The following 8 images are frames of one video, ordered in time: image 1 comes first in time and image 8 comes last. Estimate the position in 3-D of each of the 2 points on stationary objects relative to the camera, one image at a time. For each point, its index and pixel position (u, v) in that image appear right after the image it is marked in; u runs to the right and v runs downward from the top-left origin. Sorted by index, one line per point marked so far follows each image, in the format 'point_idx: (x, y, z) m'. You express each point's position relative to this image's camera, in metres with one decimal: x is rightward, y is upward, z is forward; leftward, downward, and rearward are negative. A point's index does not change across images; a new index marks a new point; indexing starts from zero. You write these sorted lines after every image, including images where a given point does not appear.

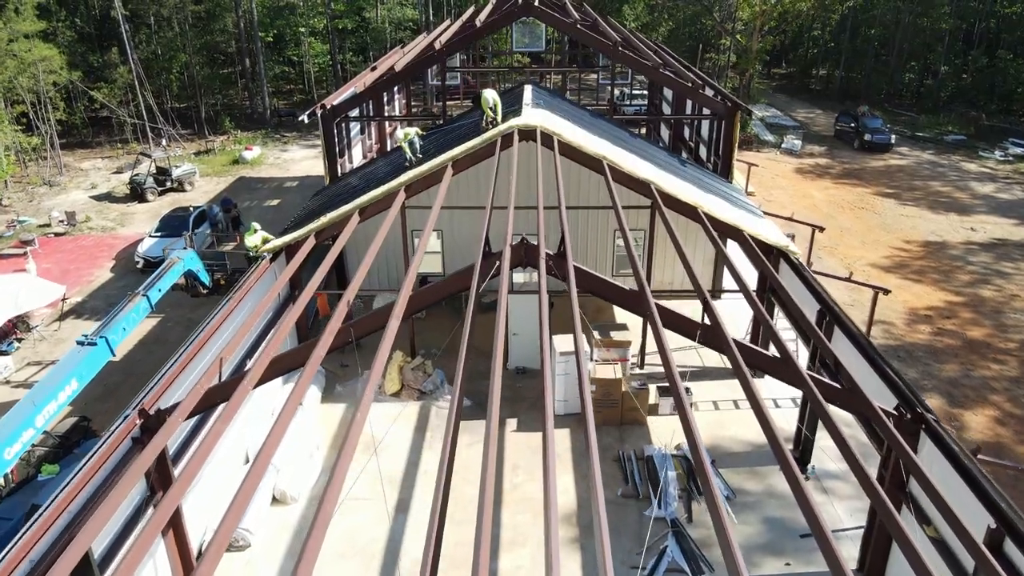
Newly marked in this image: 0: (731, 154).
0: (+5.8, +3.5, +13.2) m
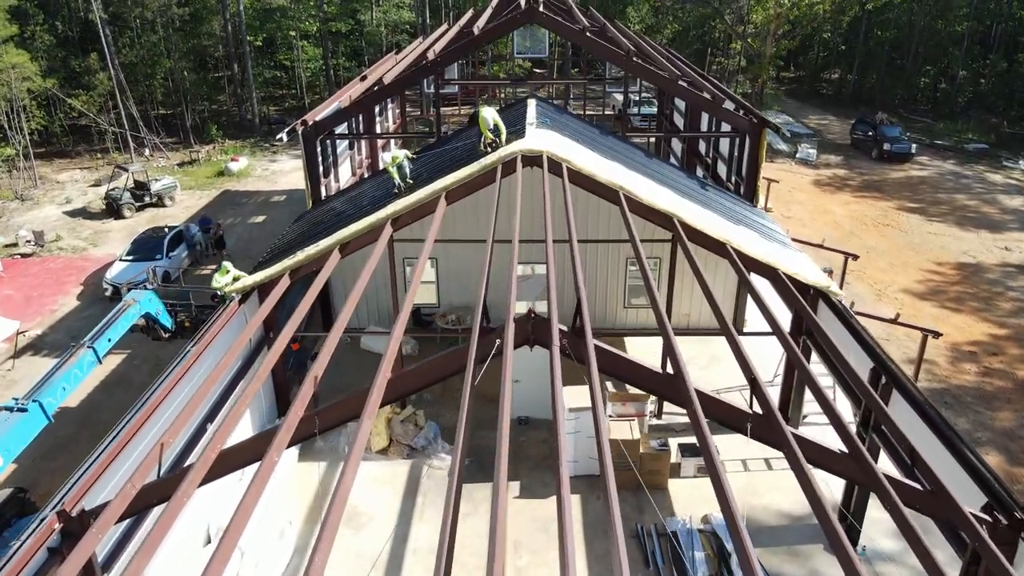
0: (+5.8, +2.7, +11.9) m
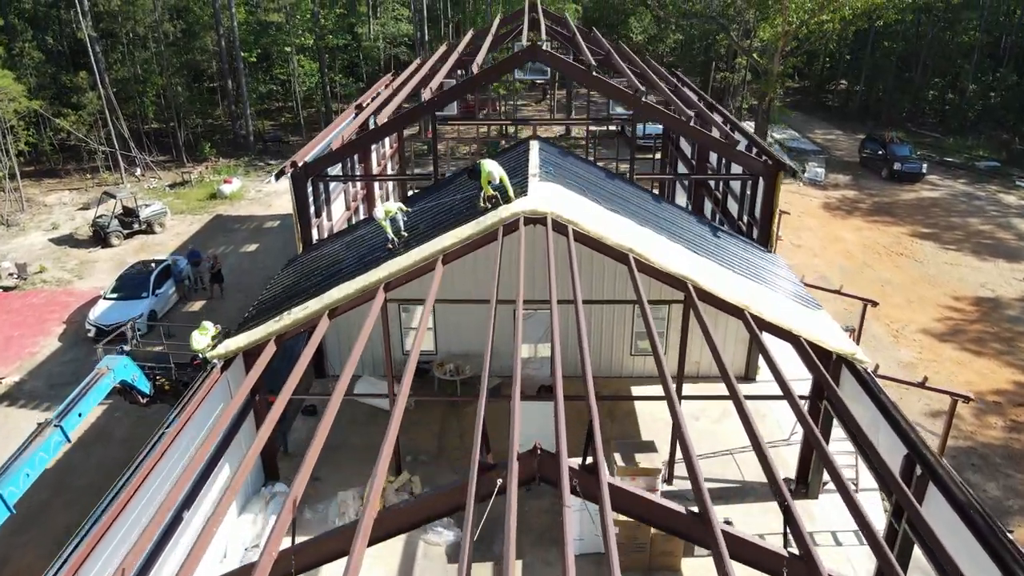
0: (+5.9, +1.6, +11.3) m
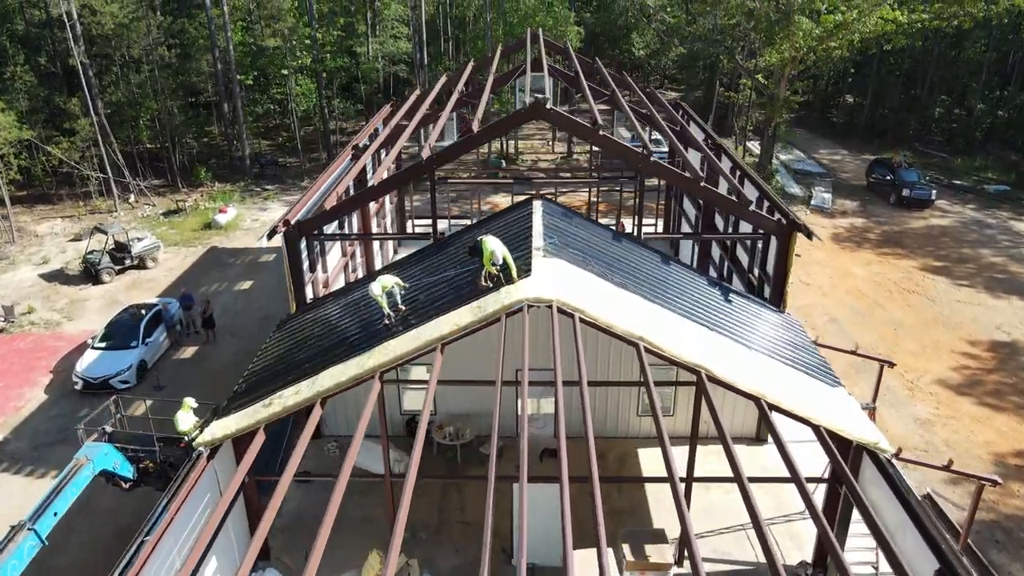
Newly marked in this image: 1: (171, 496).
0: (+5.9, +0.2, +10.8) m
1: (-5.2, -3.2, +7.5) m
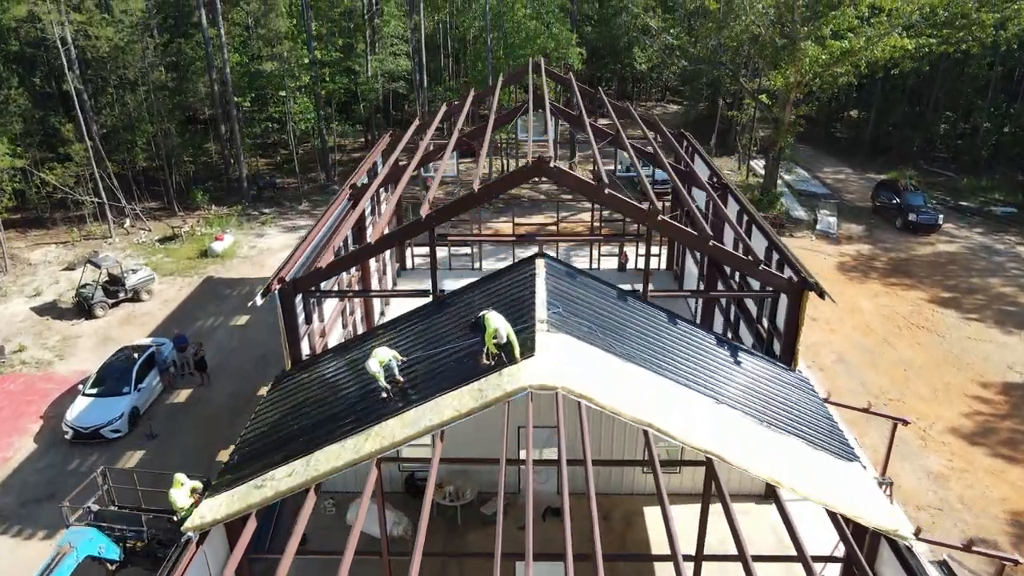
0: (+6.0, -1.0, +10.5) m
1: (-5.2, -4.5, +7.1) m
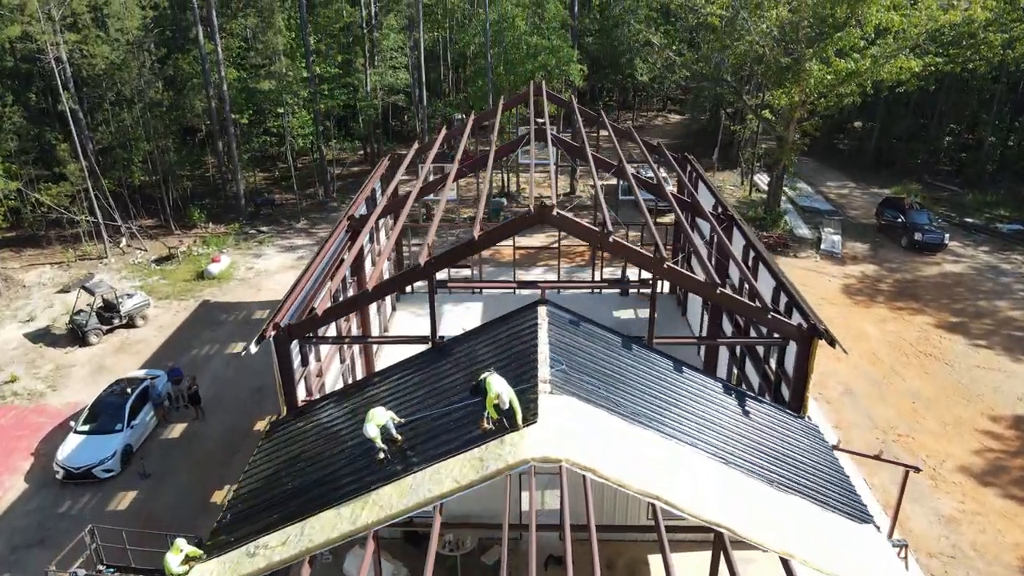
0: (+6.0, -2.0, +10.2) m
1: (-5.1, -5.4, +6.9) m
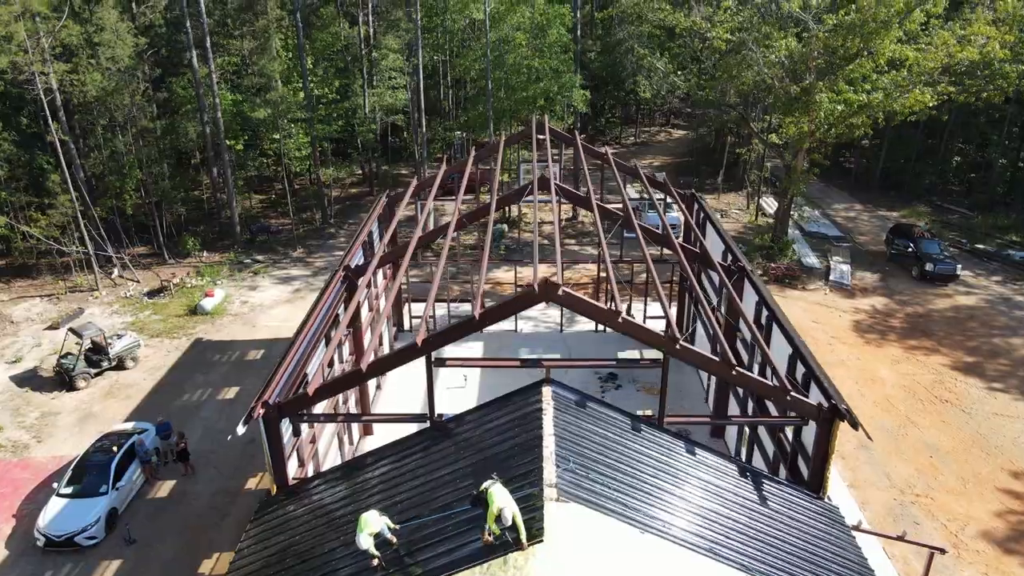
0: (+6.0, -3.4, +9.7) m
1: (-5.1, -6.8, +6.3) m
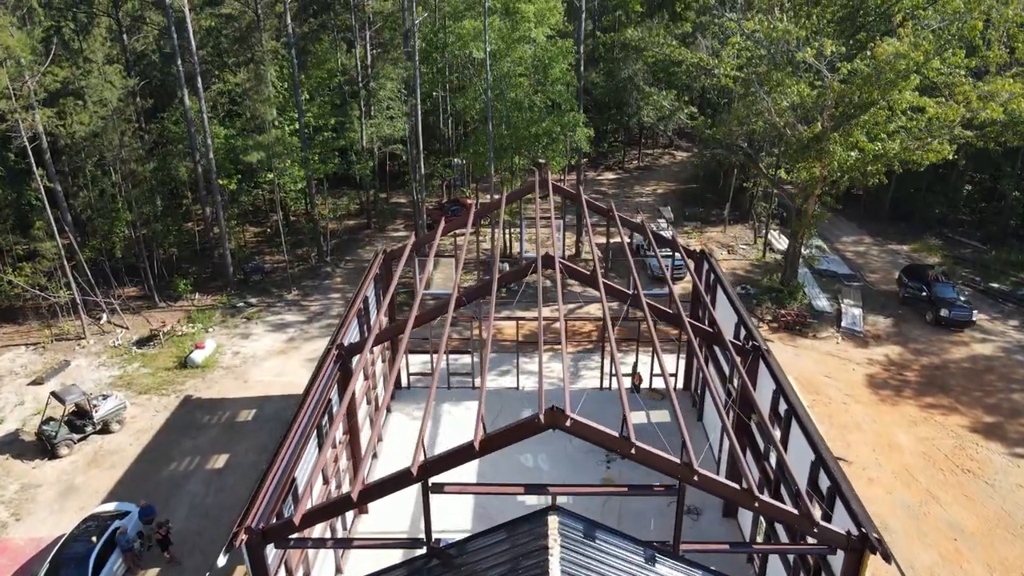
0: (+6.1, -5.4, +8.9) m
1: (-5.0, -8.9, +5.6) m
